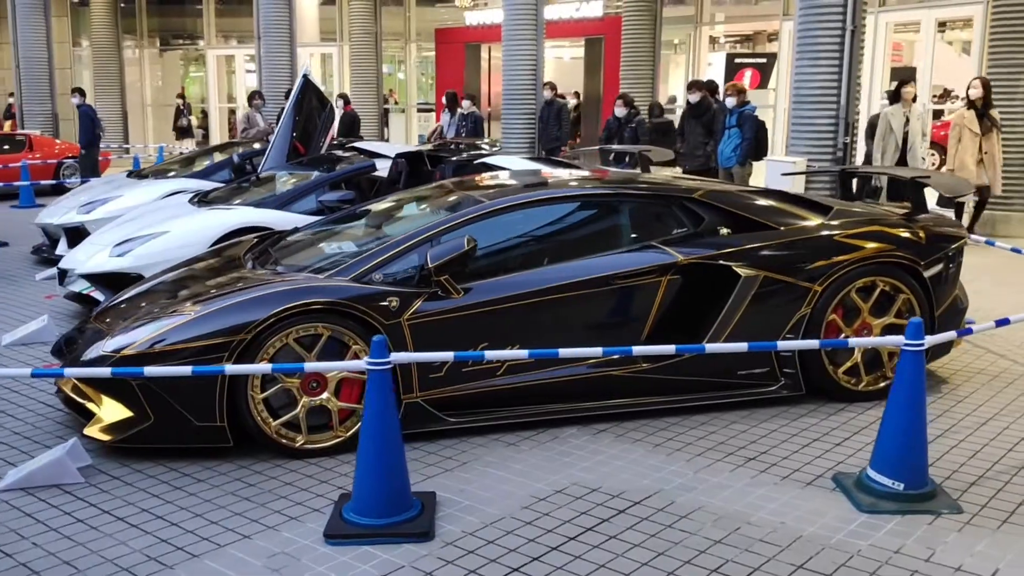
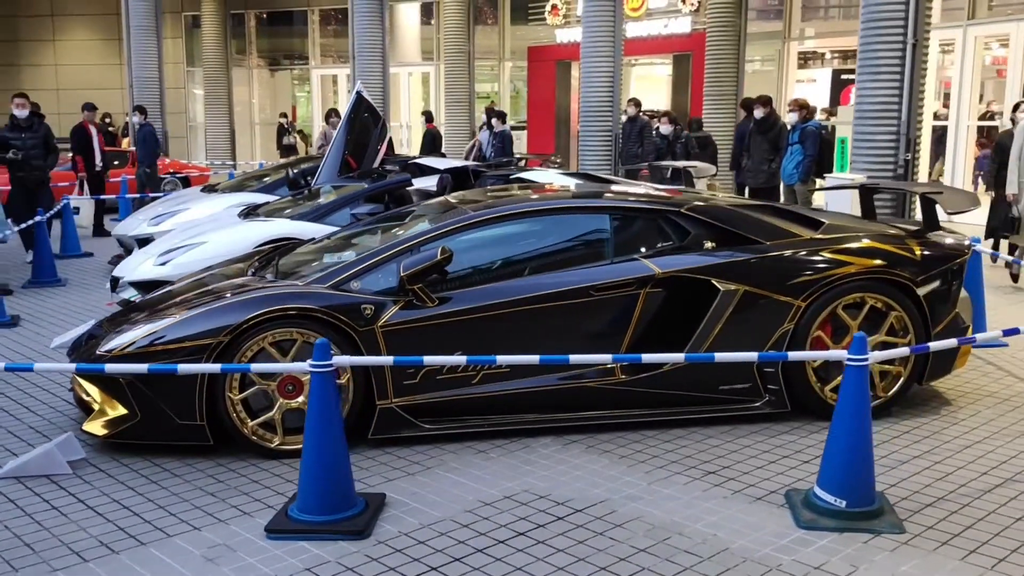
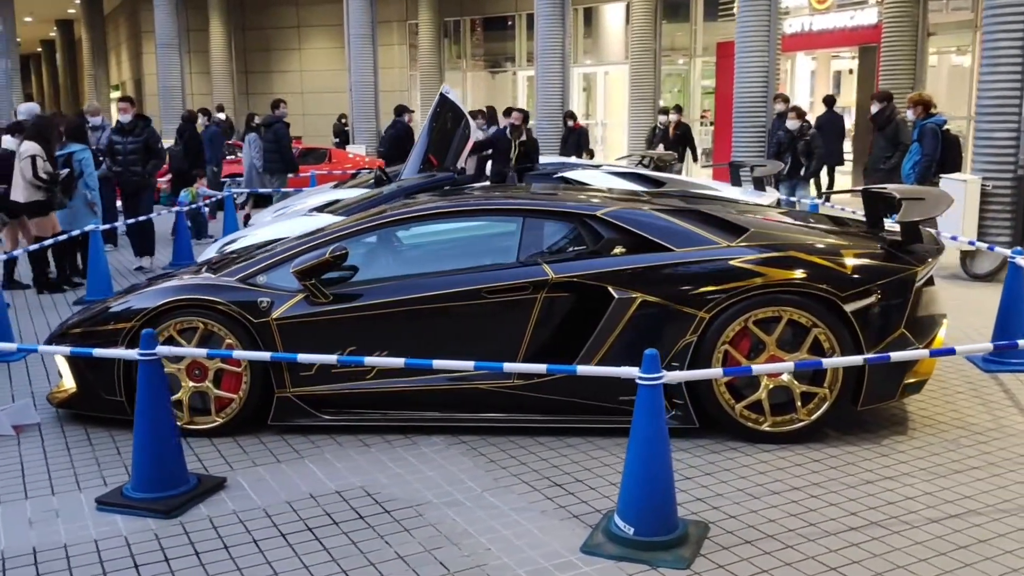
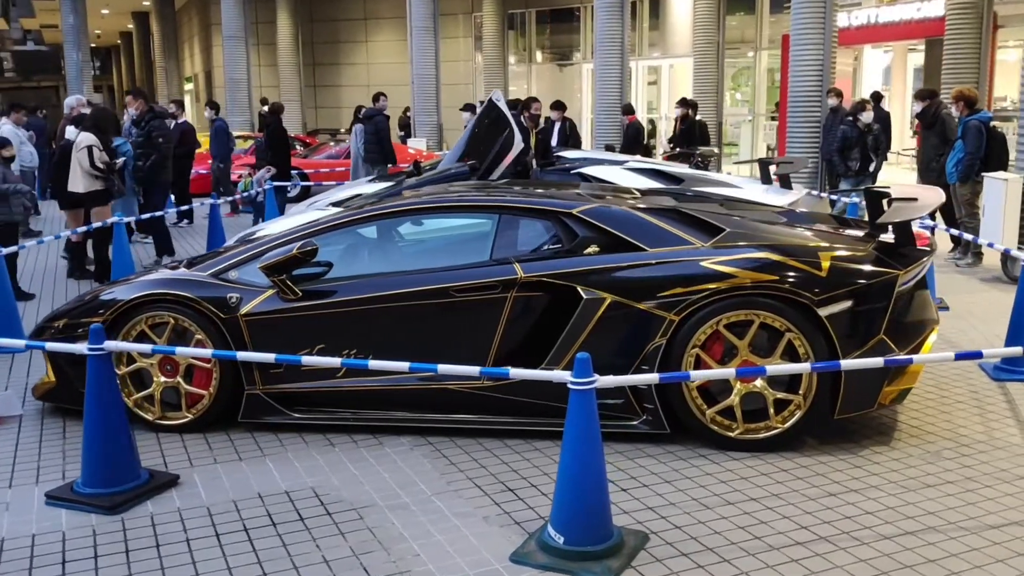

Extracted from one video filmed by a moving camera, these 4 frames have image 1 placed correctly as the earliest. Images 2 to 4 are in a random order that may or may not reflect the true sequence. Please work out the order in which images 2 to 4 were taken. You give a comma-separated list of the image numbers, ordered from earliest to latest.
2, 3, 4
